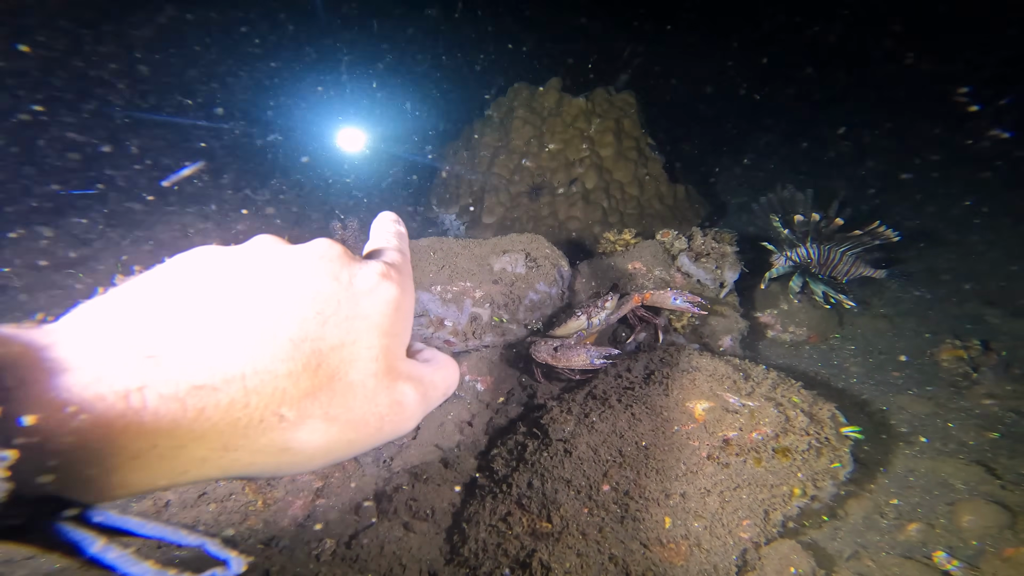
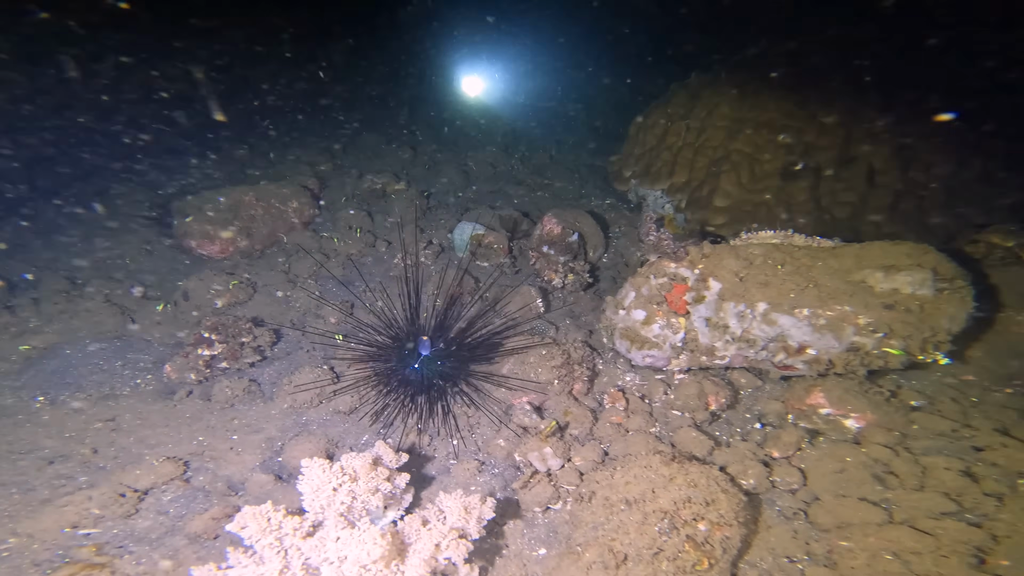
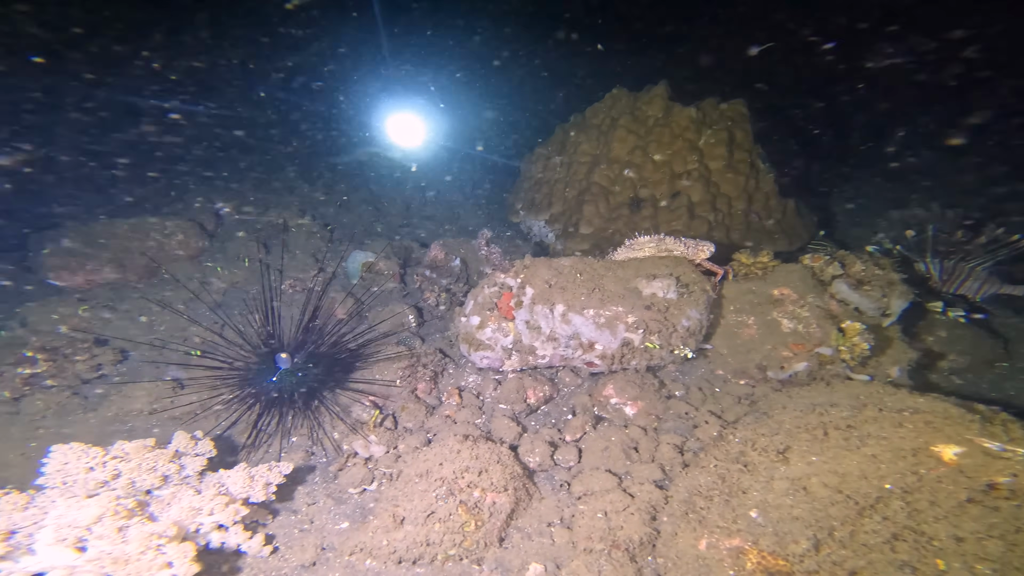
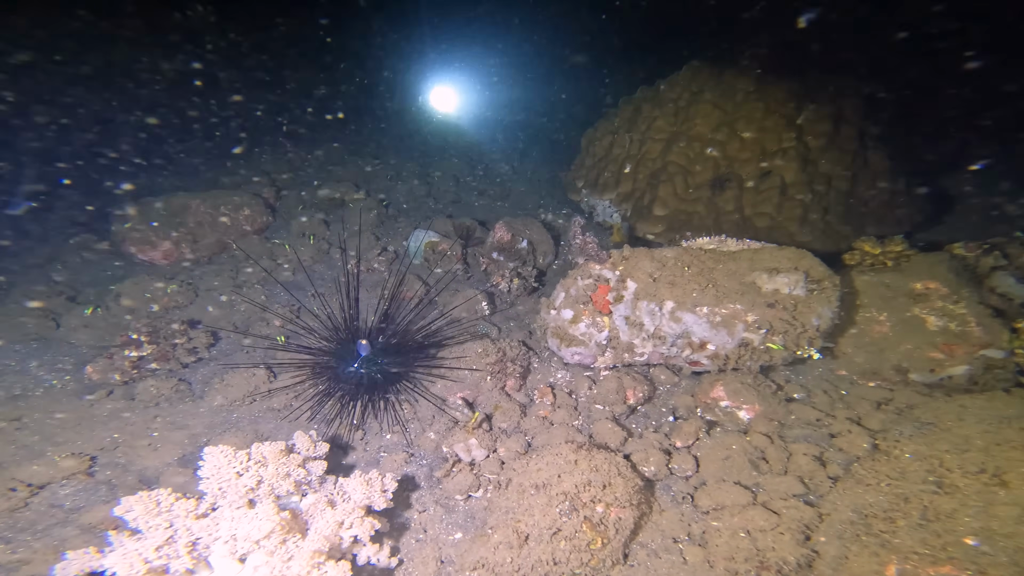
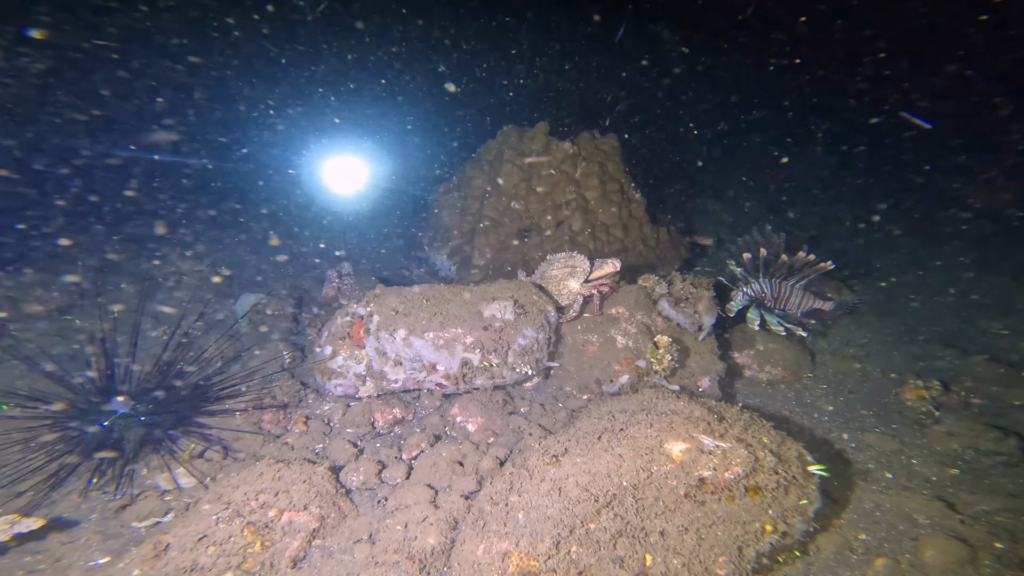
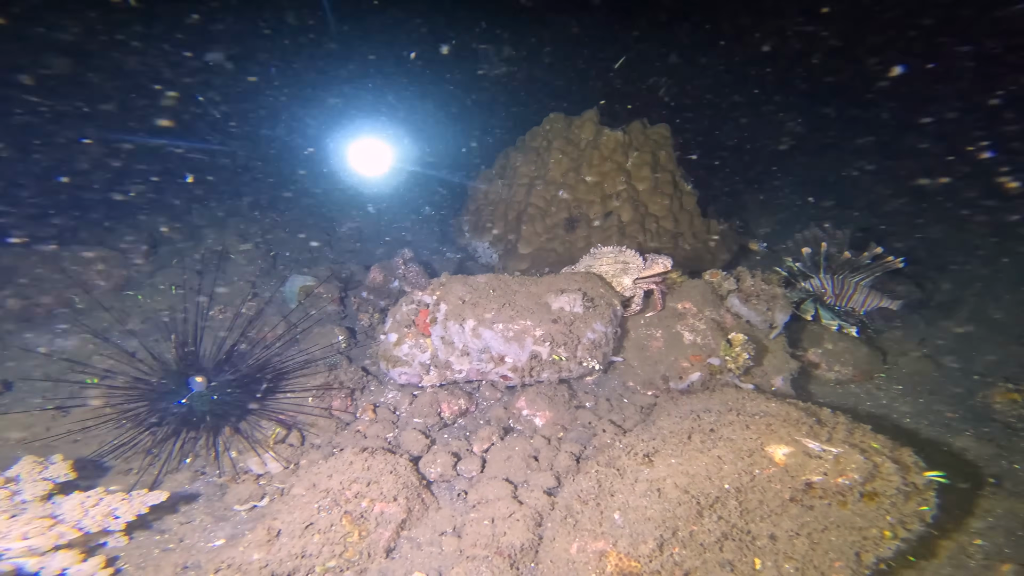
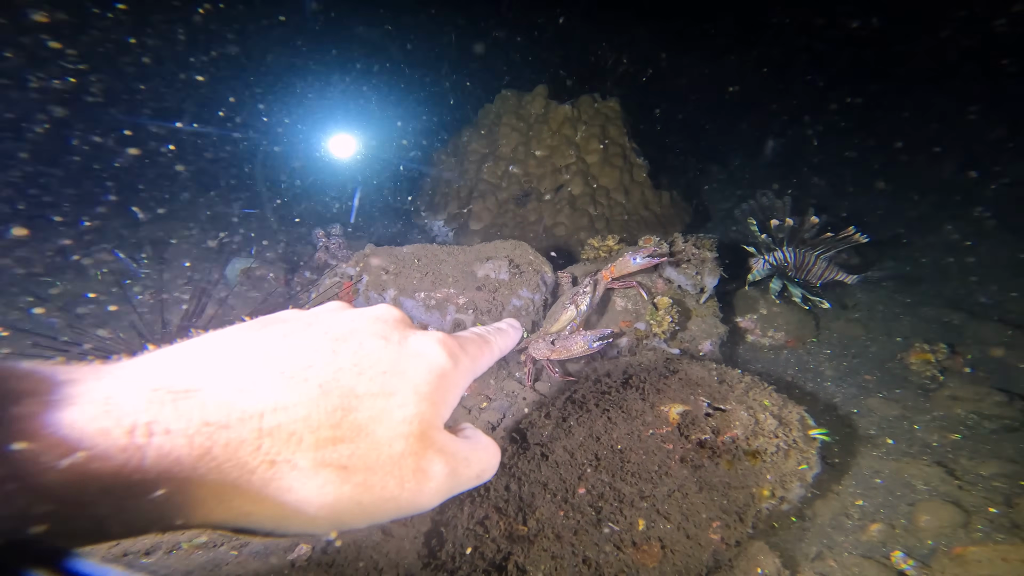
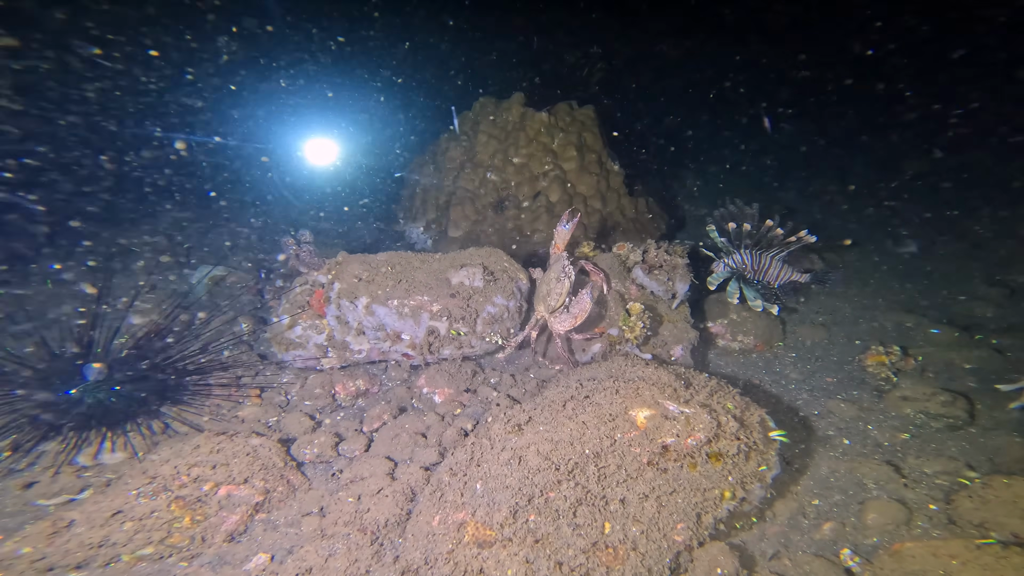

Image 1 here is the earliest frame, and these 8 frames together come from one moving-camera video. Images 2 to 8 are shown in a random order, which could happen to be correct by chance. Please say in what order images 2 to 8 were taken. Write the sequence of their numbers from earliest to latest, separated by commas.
7, 8, 5, 6, 3, 4, 2
